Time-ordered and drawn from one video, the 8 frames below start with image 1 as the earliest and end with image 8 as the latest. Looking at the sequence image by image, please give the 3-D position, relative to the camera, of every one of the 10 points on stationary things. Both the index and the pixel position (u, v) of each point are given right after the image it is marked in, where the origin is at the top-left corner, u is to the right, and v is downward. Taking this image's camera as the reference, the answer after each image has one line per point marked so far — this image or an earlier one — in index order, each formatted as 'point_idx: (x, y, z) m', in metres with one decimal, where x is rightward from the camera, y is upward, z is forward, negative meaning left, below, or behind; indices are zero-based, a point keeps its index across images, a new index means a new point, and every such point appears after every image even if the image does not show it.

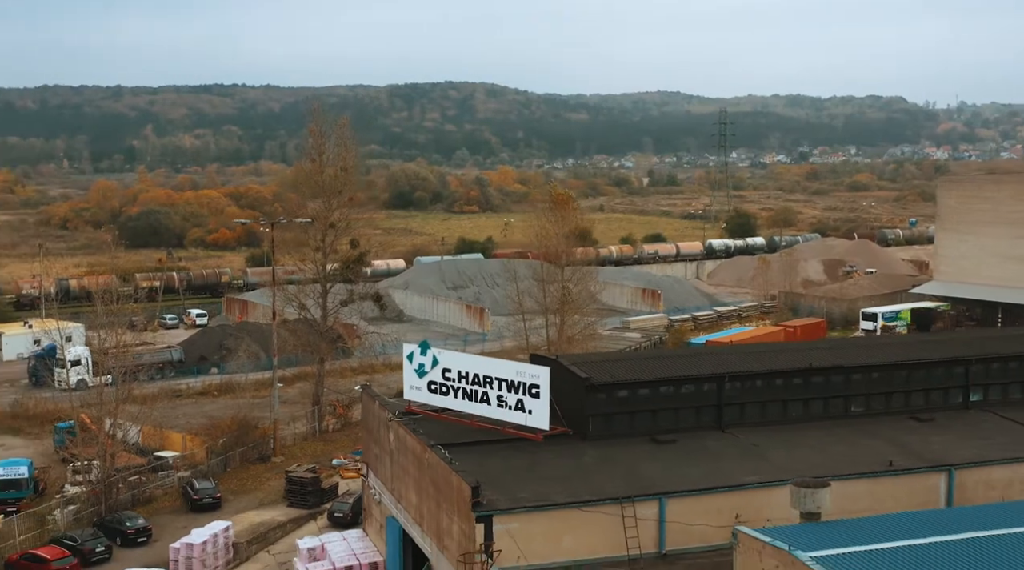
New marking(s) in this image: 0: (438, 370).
0: (-0.9, -1.1, +14.7) m
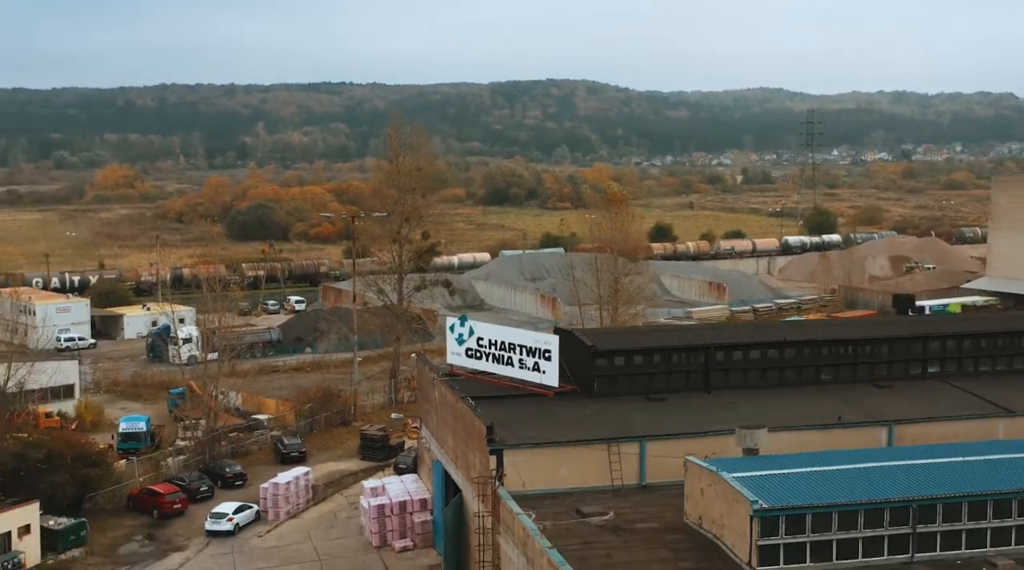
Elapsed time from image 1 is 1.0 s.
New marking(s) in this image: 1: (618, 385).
0: (-0.6, -0.8, +17.9) m
1: (+1.6, -1.5, +17.2) m
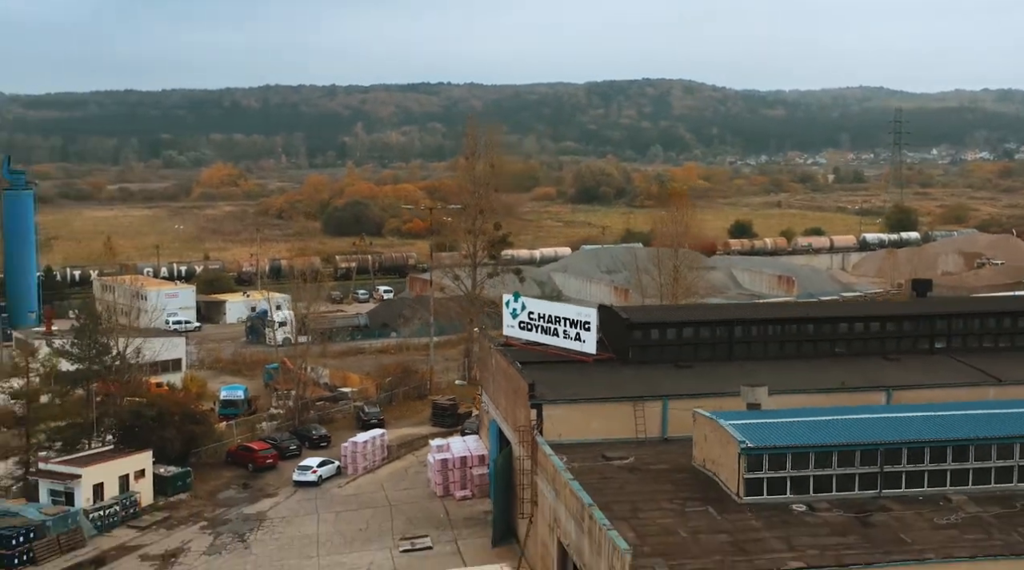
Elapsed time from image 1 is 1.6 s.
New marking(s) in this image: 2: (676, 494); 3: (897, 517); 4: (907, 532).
0: (+0.2, -0.5, +20.4) m
1: (+2.3, -1.1, +19.5) m
2: (+2.1, -2.6, +14.7) m
3: (+4.6, -2.8, +14.0) m
4: (+4.5, -2.9, +13.5) m
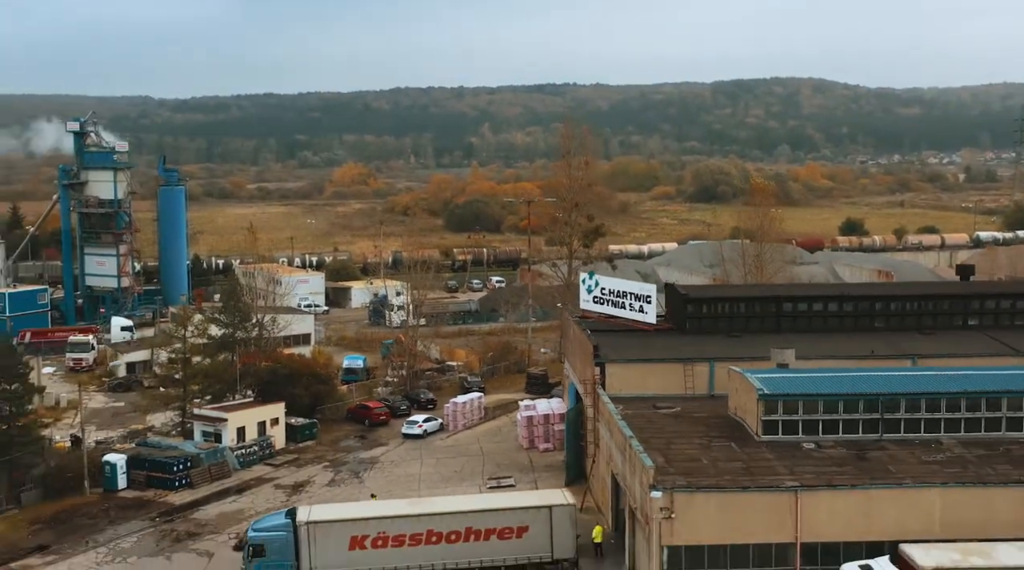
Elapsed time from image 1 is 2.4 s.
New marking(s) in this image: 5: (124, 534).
0: (+1.8, -0.1, +23.5) m
1: (+3.7, -0.8, +22.3) m
2: (+3.0, -2.2, +17.7) m
3: (+5.4, -2.4, +16.6) m
4: (+5.3, -2.5, +16.2) m
5: (-6.7, -4.3, +20.0) m
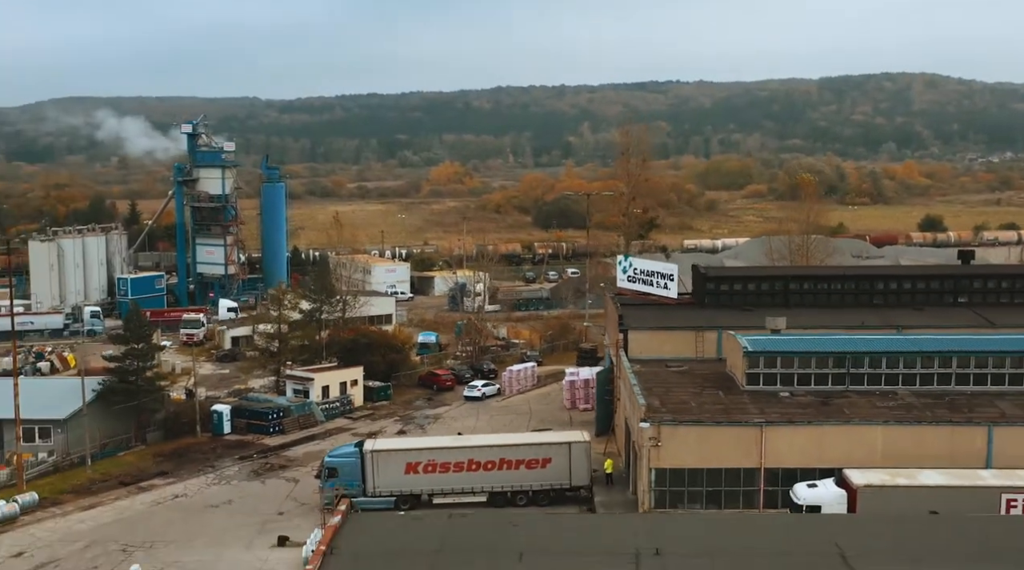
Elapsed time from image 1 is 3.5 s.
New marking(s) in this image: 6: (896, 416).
0: (+2.8, +0.4, +27.0) m
1: (+4.7, -0.3, +25.7) m
2: (+3.5, -1.8, +21.1) m
3: (+5.8, -2.0, +19.9) m
4: (+5.6, -2.1, +19.4) m
5: (-6.0, -3.8, +24.3) m
6: (+6.3, -2.1, +19.1) m
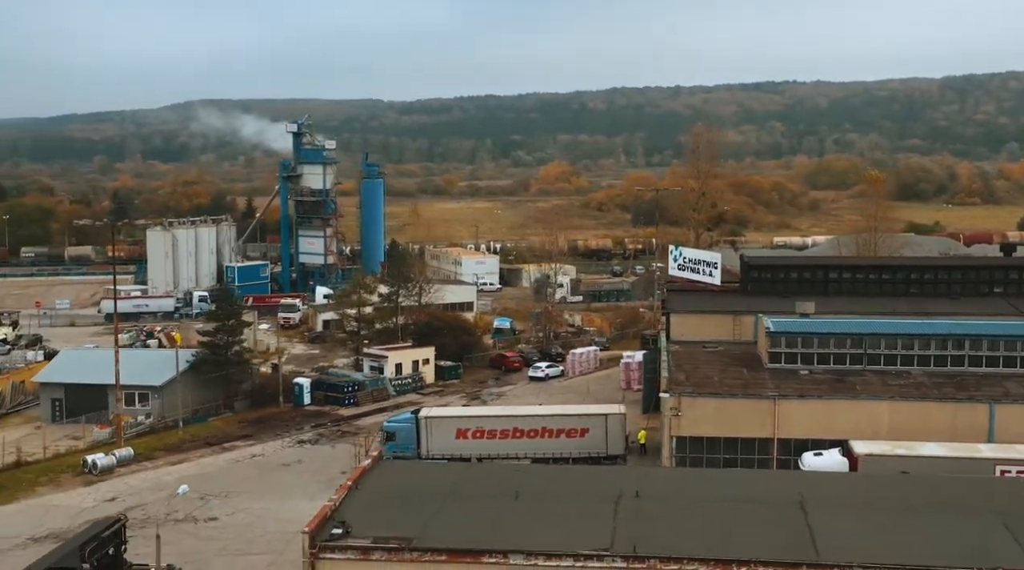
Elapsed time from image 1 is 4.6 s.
0: (+4.2, +0.7, +28.6) m
1: (+5.9, 0.0, +27.2) m
2: (+4.3, -1.5, +22.7) m
3: (+6.5, -1.7, +21.2) m
4: (+6.3, -1.8, +20.8) m
5: (-4.8, -3.4, +26.8) m
6: (+6.9, -1.9, +20.4) m
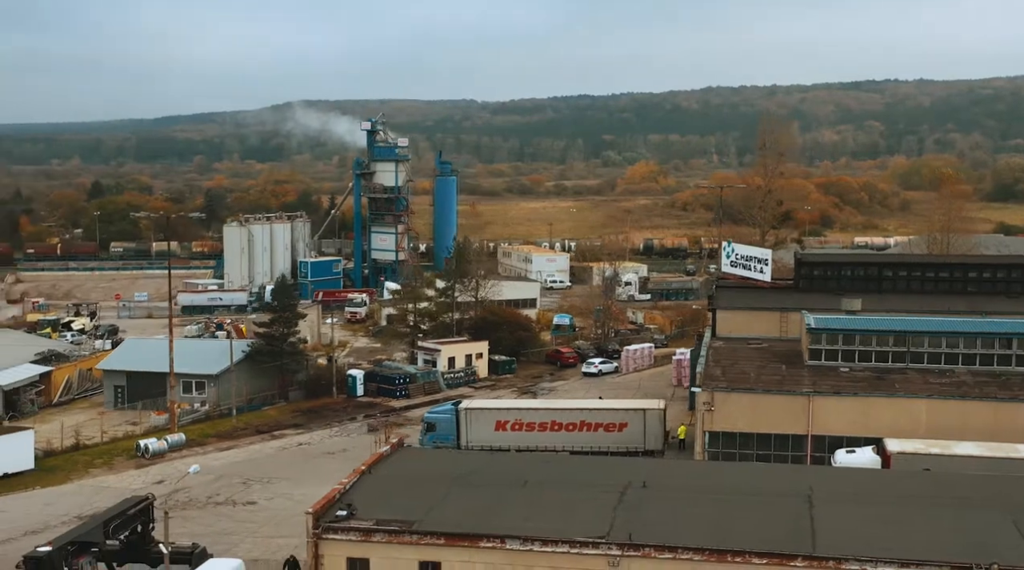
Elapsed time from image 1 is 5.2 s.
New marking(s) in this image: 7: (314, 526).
0: (+5.4, +0.8, +28.4) m
1: (+7.0, 0.0, +26.8) m
2: (+5.0, -1.4, +22.5) m
3: (+7.1, -1.6, +20.8) m
4: (+6.8, -1.7, +20.4) m
5: (-3.7, -3.2, +27.3) m
6: (+7.5, -1.8, +19.9) m
7: (-2.3, -2.8, +13.4) m
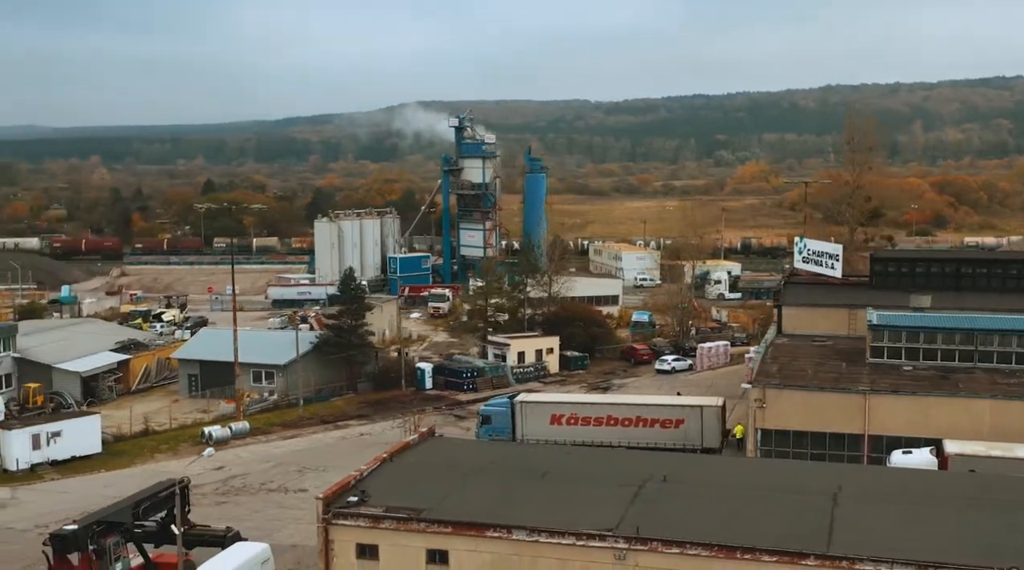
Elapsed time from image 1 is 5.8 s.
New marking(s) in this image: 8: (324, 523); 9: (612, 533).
0: (+7.0, +0.8, +27.6) m
1: (+8.5, +0.1, +25.8) m
2: (+6.0, -1.3, +21.7) m
3: (+7.9, -1.6, +19.9) m
4: (+7.6, -1.7, +19.5) m
5: (-2.2, -3.0, +27.4) m
6: (+8.2, -1.7, +19.0) m
7: (-2.2, -2.6, +13.5) m
8: (-2.2, -2.8, +13.4) m
9: (+1.1, -2.7, +12.7) m
